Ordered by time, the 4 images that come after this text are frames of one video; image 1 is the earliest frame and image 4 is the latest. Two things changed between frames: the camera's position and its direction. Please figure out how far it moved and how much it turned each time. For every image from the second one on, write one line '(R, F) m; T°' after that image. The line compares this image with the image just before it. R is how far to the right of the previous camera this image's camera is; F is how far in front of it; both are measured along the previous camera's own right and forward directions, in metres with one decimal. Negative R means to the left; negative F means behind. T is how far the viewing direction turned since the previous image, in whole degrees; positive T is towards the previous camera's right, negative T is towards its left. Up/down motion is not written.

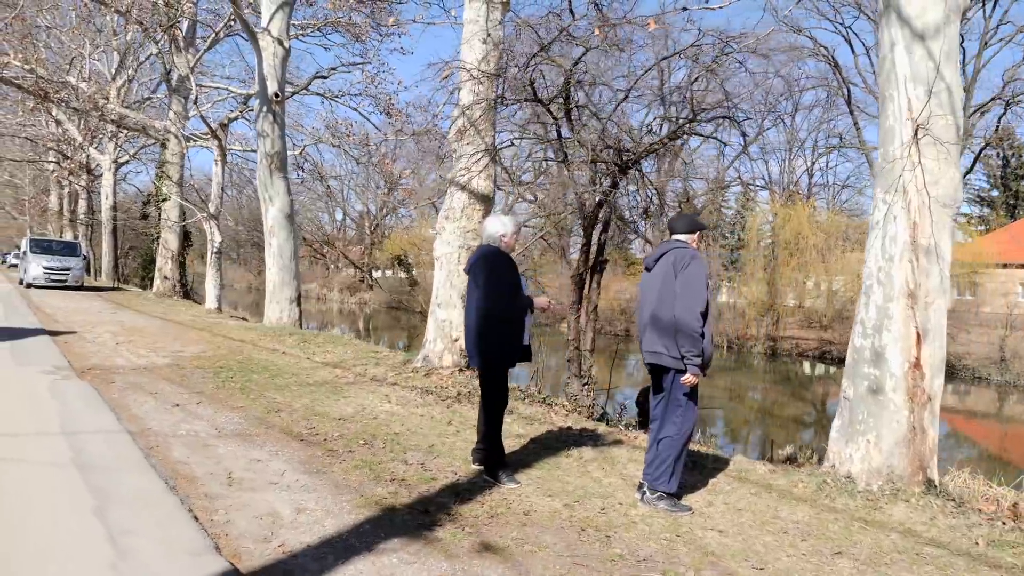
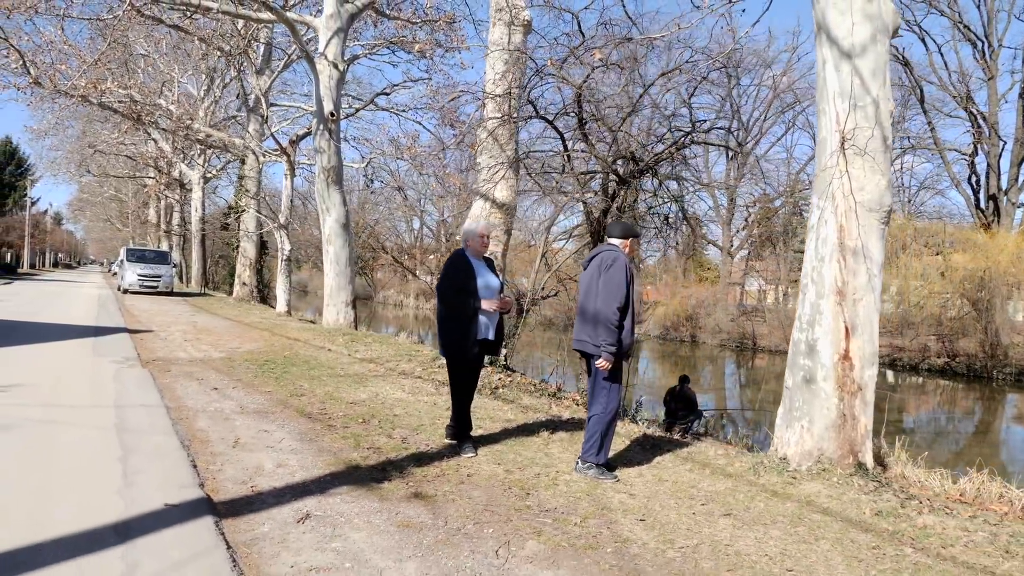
(+0.8, -0.6) m; -6°
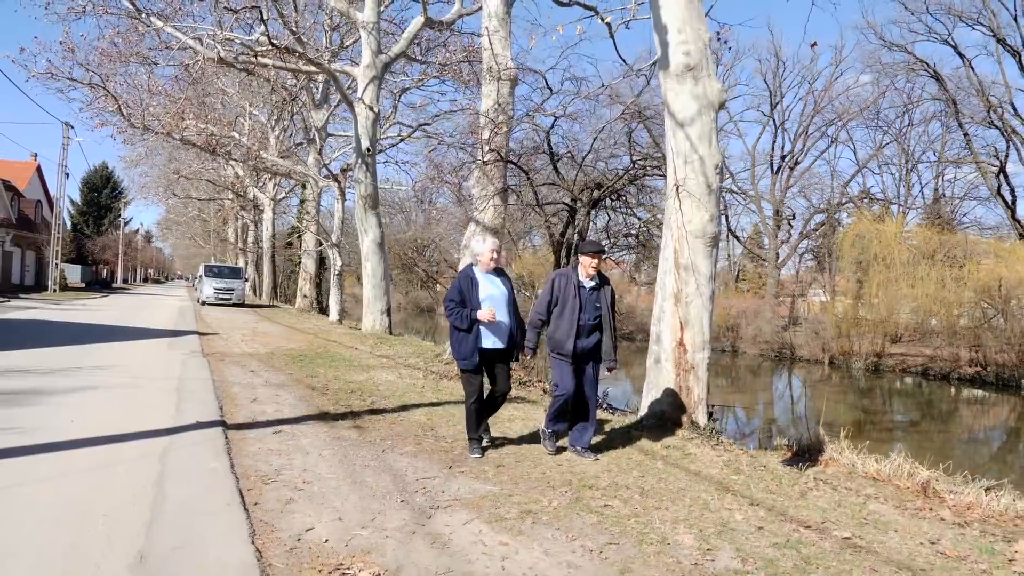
(+1.3, -1.8) m; -6°
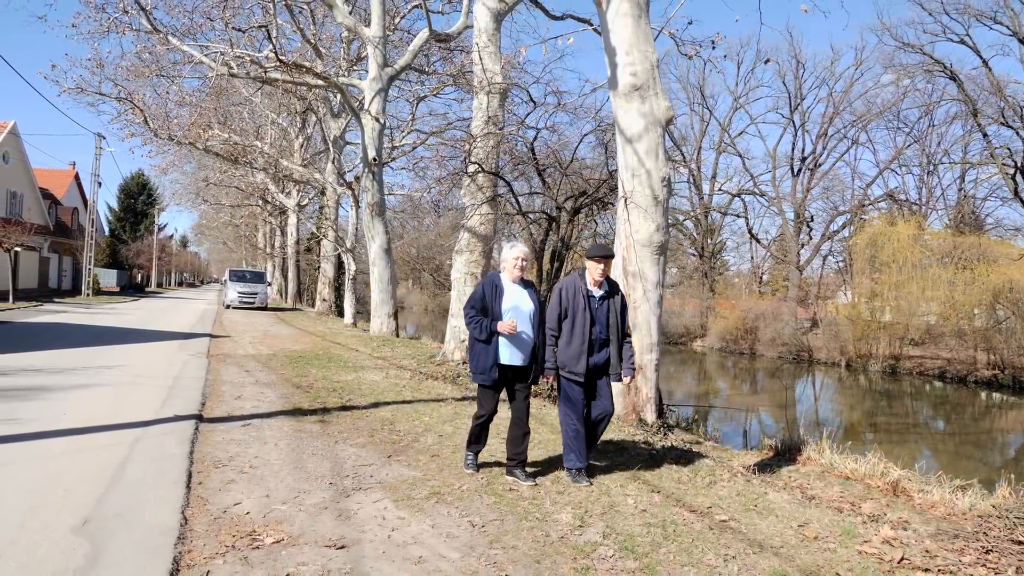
(+0.7, -0.5) m; -2°
